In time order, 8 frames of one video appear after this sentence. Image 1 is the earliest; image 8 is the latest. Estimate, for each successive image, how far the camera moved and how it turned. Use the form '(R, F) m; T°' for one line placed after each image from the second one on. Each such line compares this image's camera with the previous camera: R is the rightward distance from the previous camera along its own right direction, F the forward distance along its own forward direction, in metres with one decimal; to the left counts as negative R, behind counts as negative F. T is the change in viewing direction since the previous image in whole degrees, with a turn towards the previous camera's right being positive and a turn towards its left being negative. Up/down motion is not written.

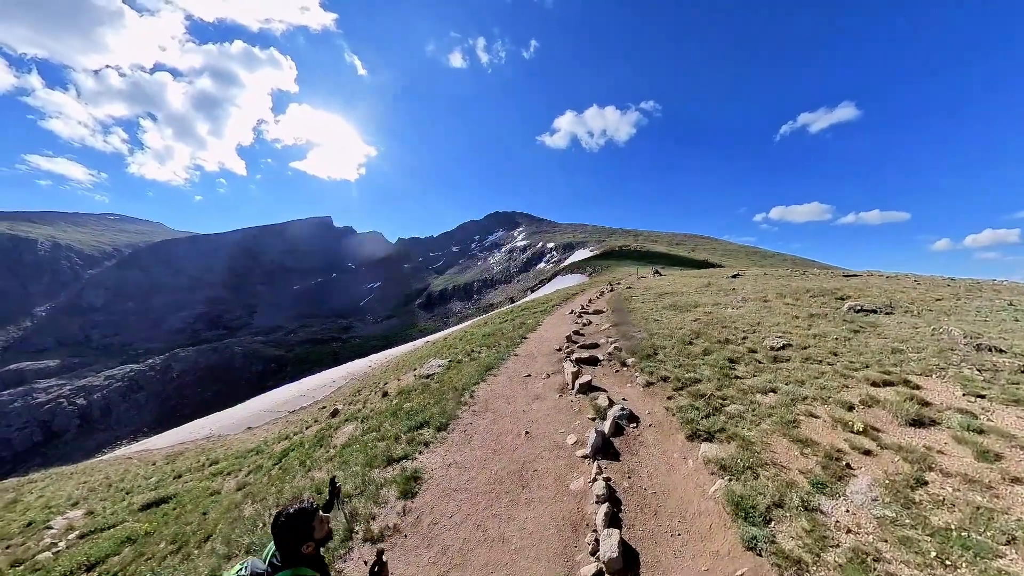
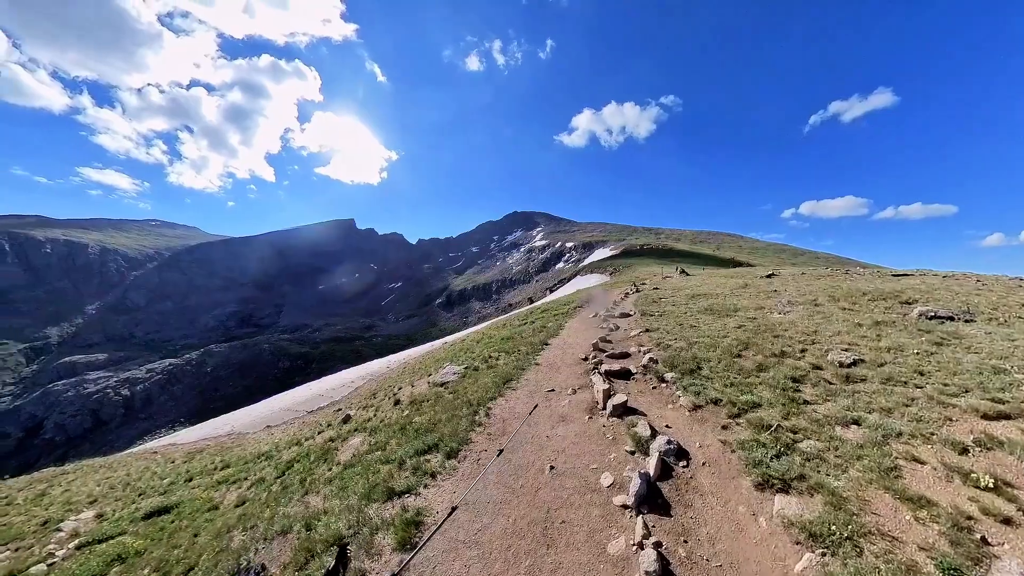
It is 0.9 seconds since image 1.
(0.0, +1.3) m; -3°
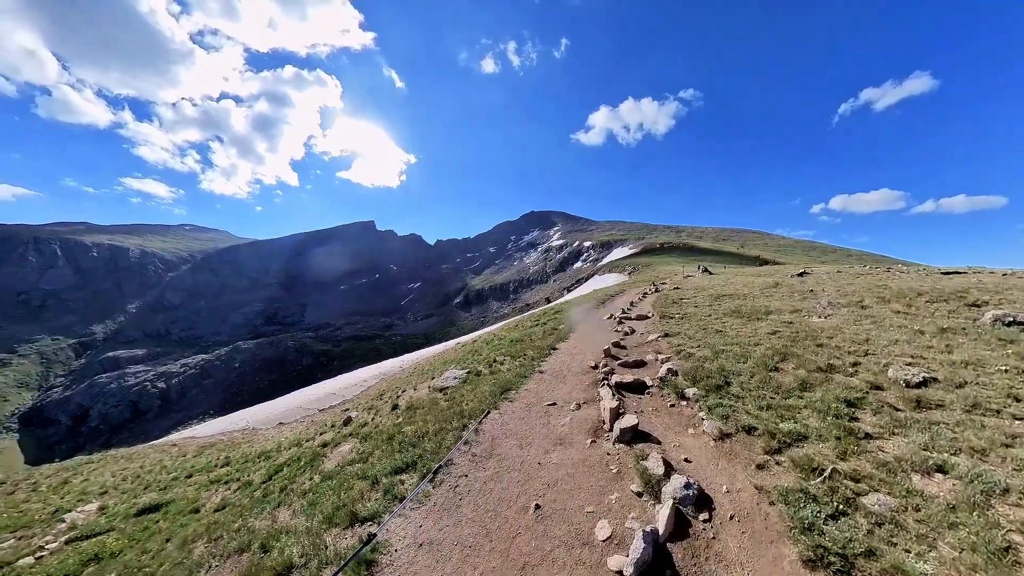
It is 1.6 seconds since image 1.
(+0.6, +1.4) m; -3°
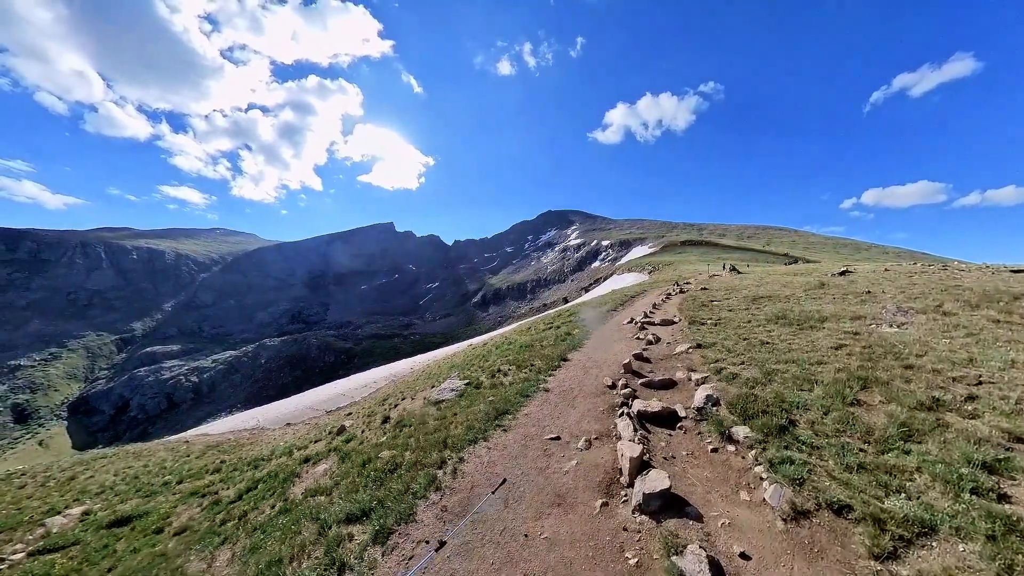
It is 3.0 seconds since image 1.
(+0.5, +2.0) m; -3°
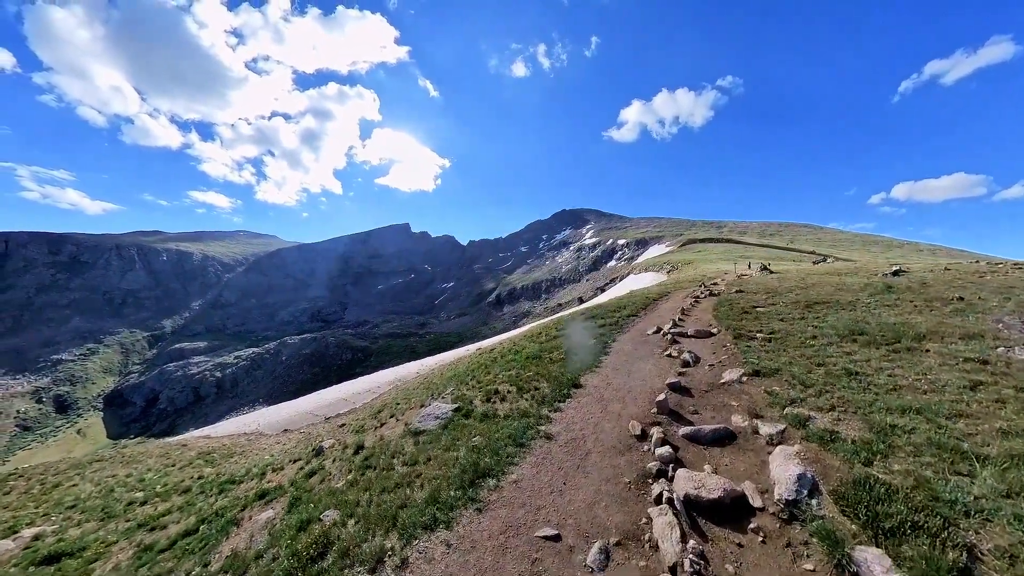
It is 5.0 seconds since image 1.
(+0.5, +2.7) m; -2°
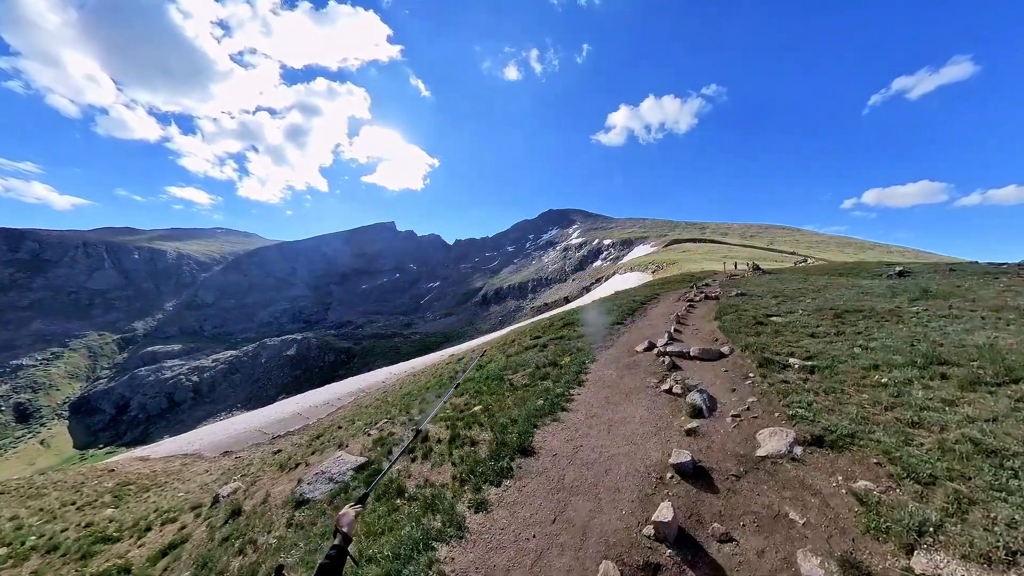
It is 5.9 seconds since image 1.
(-1.2, -2.1) m; +2°
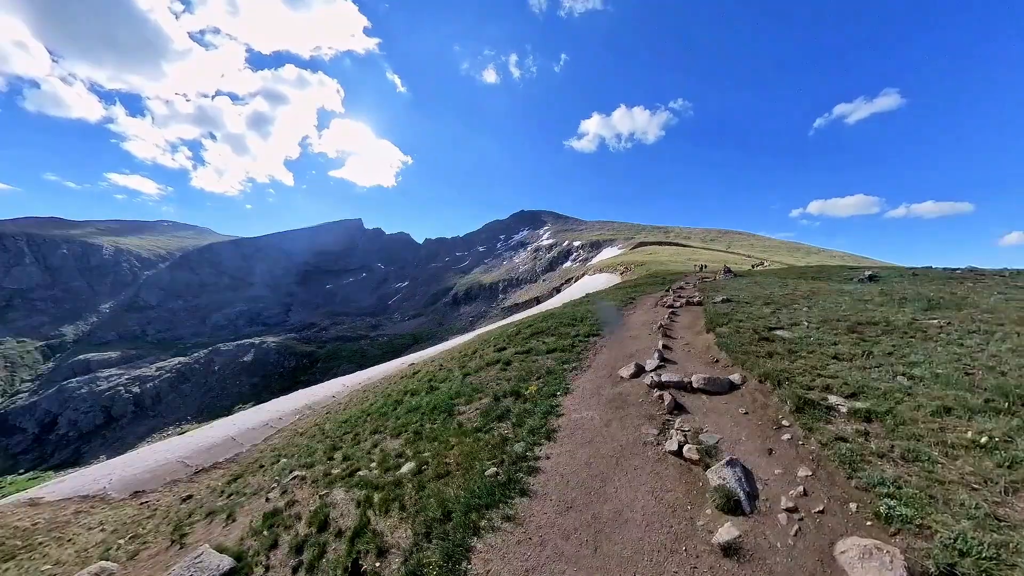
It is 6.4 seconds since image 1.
(+1.3, +7.4) m; +4°
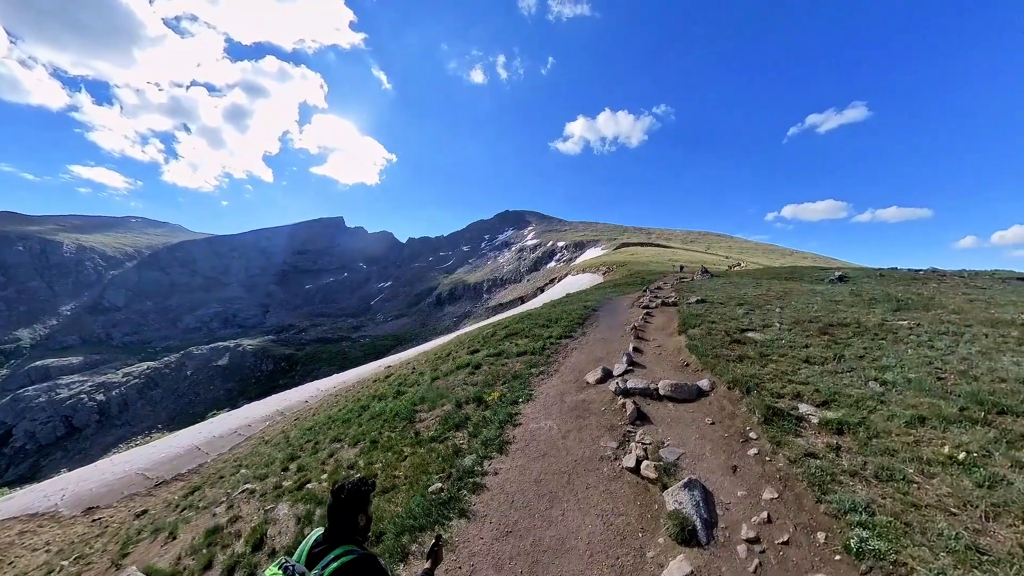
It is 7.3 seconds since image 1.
(+1.6, +1.7) m; +2°
